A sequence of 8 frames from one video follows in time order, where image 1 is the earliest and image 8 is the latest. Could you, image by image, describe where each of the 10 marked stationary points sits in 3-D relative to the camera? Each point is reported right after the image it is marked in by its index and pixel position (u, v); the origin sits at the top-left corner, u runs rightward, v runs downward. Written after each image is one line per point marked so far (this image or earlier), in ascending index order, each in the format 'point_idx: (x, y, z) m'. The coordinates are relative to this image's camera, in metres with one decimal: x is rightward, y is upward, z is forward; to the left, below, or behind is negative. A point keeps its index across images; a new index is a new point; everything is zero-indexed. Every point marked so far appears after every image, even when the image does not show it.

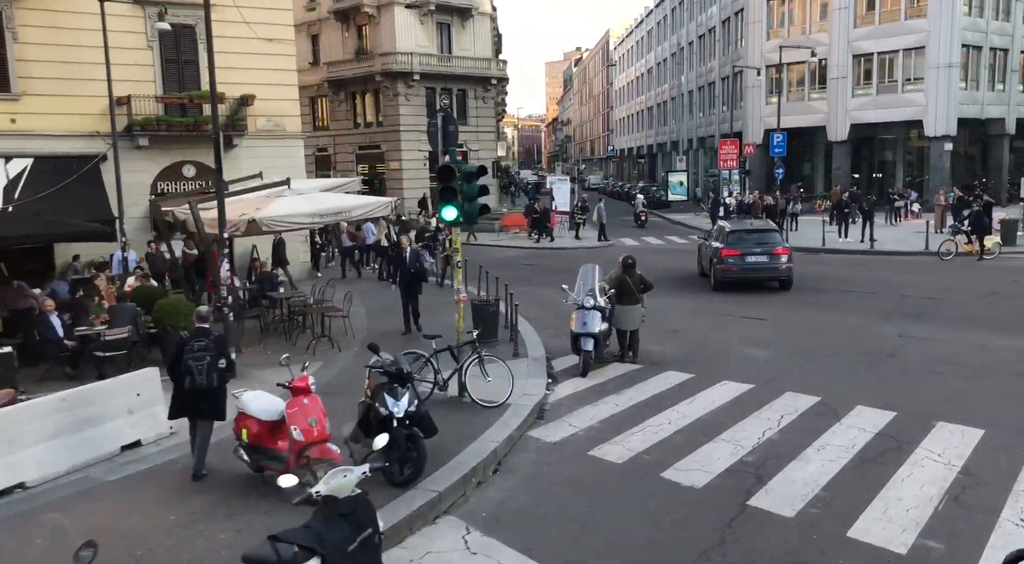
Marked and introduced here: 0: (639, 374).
0: (+1.7, -1.2, +11.0) m
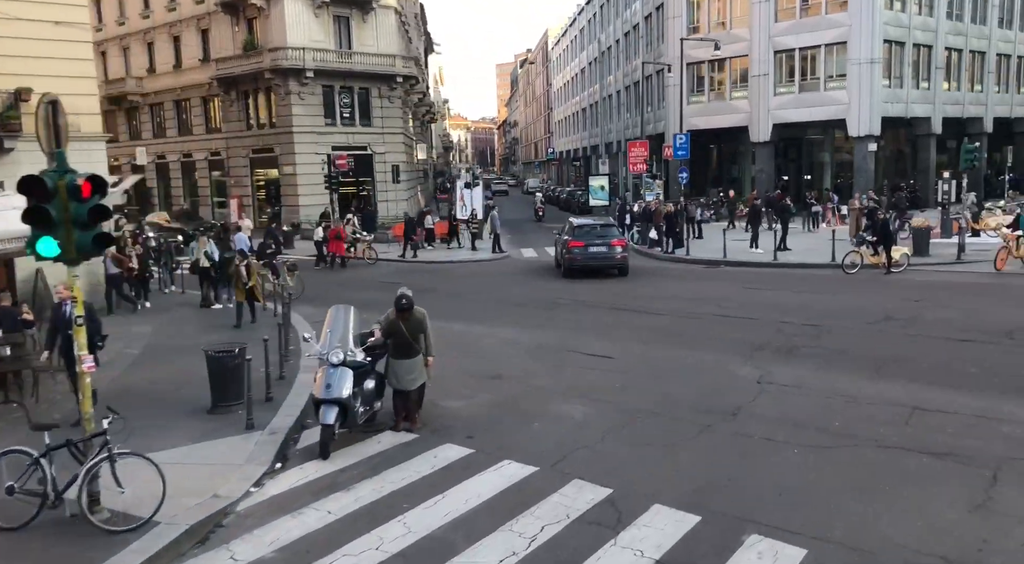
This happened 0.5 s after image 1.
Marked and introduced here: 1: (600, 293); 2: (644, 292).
0: (-1.1, -1.7, +8.5) m
1: (+2.0, -0.3, +18.1) m
2: (+3.0, -0.3, +18.2) m
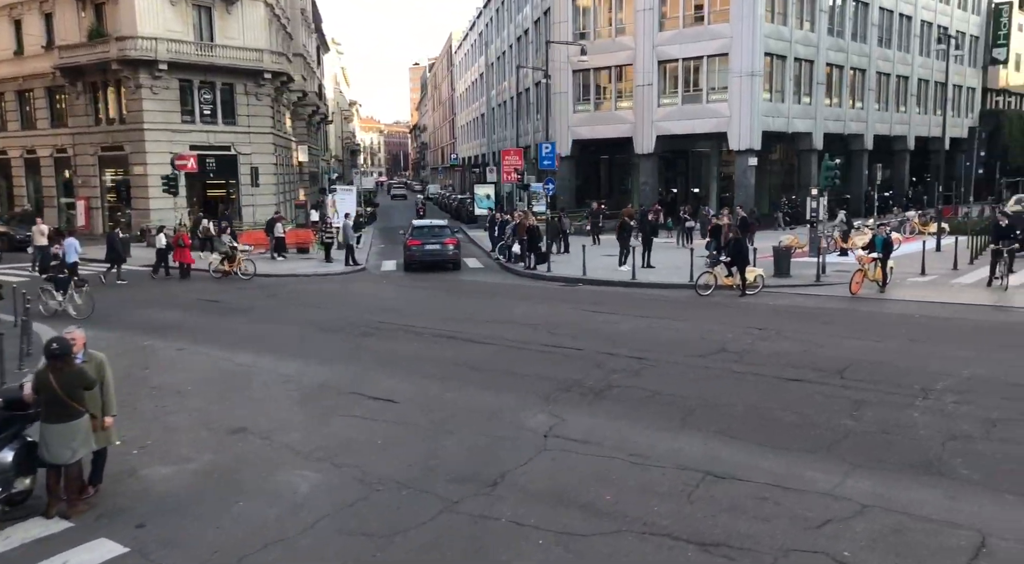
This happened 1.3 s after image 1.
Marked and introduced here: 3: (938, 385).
0: (-3.7, -2.1, +6.4) m
1: (-1.7, -0.7, +16.4) m
2: (-0.7, -0.7, +16.5) m
3: (+5.7, -1.4, +10.9) m
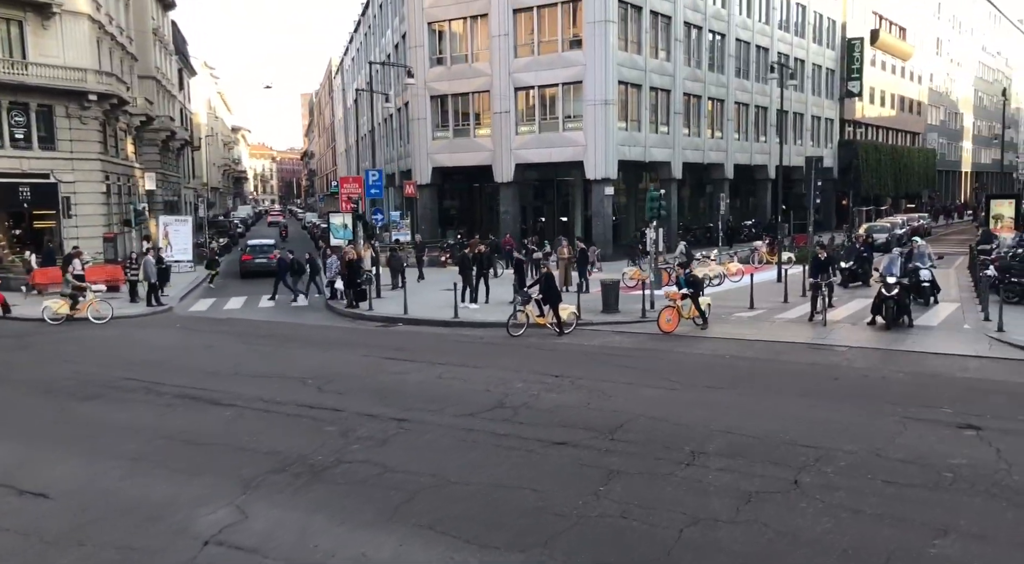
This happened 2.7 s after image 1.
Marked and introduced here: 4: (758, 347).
0: (-6.5, -2.6, +4.1) m
1: (-5.6, -1.6, +14.3) m
2: (-4.6, -1.6, +14.5) m
3: (+2.3, -2.0, +9.7) m
4: (+4.8, -1.3, +16.0) m
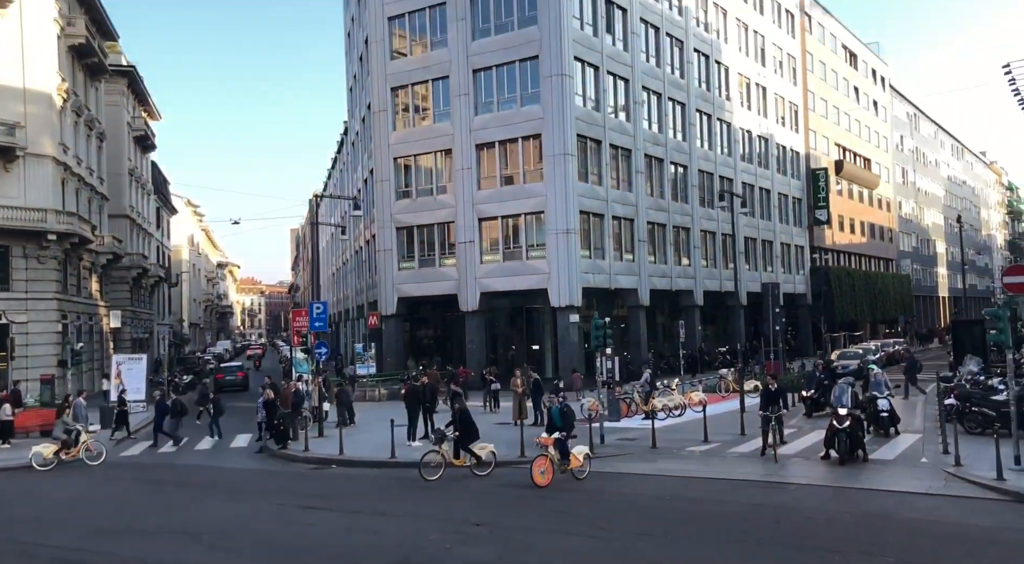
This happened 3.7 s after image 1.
0: (-7.7, -3.4, +2.8) m
1: (-6.9, -3.9, +13.0) m
2: (-5.9, -3.9, +13.3) m
3: (+1.1, -3.5, +8.5) m
4: (+3.5, -3.7, +14.9) m
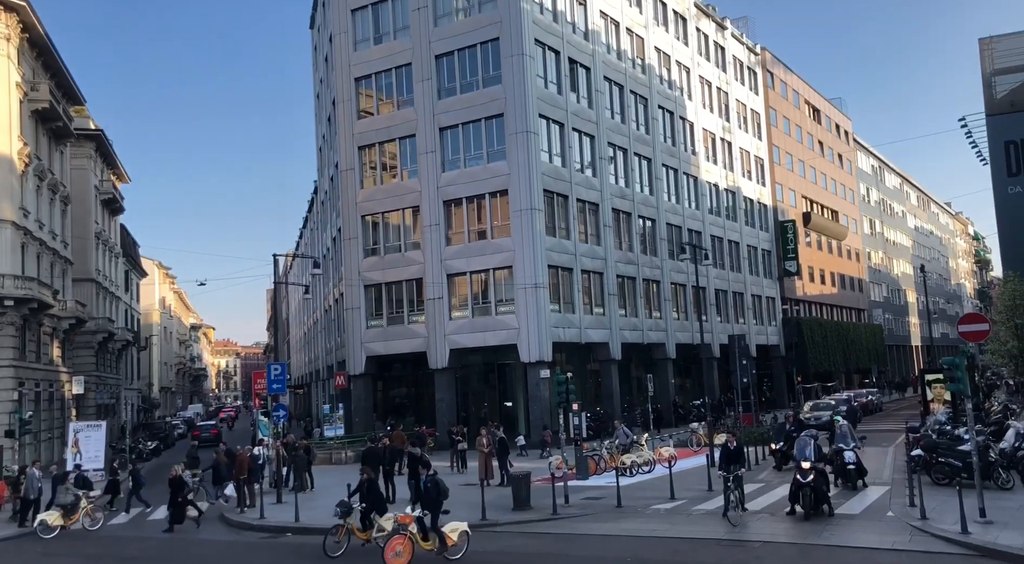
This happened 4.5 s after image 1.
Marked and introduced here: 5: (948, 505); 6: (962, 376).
0: (-8.2, -3.7, +2.1) m
1: (-7.6, -5.0, +12.3) m
2: (-6.7, -5.0, +12.6) m
3: (+0.5, -4.0, +8.0) m
4: (+2.7, -4.7, +14.4) m
5: (+8.1, -4.2, +15.1) m
6: (+8.1, -1.7, +14.7) m
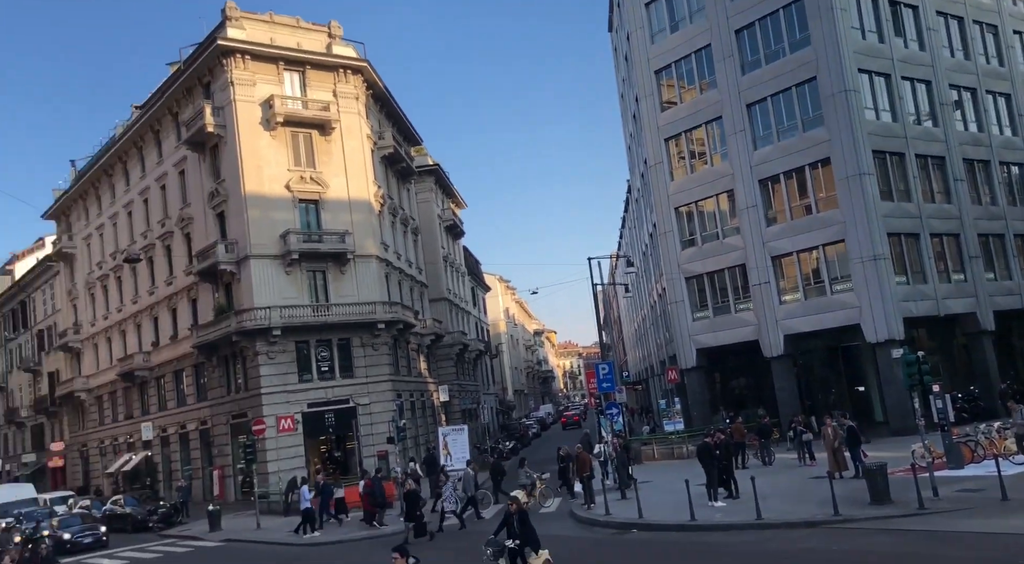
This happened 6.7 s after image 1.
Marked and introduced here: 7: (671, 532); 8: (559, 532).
0: (-6.6, -4.4, +4.9) m
1: (-2.0, -5.3, +14.0) m
2: (-1.1, -5.2, +13.9) m
3: (+3.6, -3.7, +7.0) m
4: (+8.2, -3.9, +12.0) m
5: (+13.4, -2.8, +10.5) m
6: (+13.0, -0.4, +10.1) m
7: (+3.4, -5.4, +17.6) m
8: (+1.0, -6.0, +19.7) m
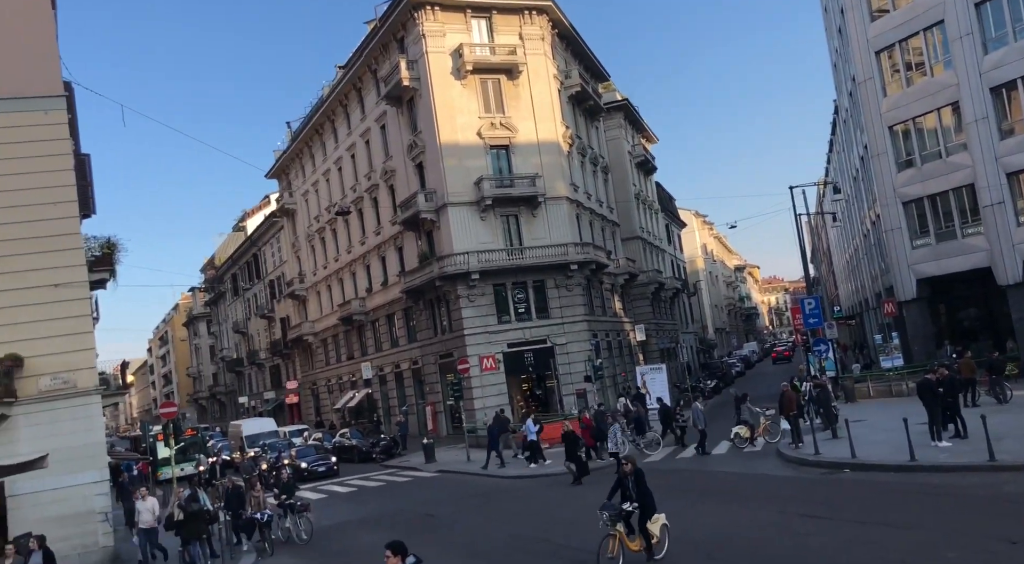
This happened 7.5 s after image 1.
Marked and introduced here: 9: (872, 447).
0: (-5.2, -4.2, +6.5) m
1: (+1.5, -4.3, +14.3) m
2: (+2.4, -4.2, +14.0) m
3: (+5.2, -3.0, +6.0) m
4: (+10.9, -2.7, +9.8) m
5: (+15.5, -1.6, +7.1) m
6: (+14.9, +0.8, +6.7) m
7: (+7.6, -3.9, +16.5) m
8: (+5.8, -4.4, +19.2) m
9: (+8.6, -3.8, +19.4) m
